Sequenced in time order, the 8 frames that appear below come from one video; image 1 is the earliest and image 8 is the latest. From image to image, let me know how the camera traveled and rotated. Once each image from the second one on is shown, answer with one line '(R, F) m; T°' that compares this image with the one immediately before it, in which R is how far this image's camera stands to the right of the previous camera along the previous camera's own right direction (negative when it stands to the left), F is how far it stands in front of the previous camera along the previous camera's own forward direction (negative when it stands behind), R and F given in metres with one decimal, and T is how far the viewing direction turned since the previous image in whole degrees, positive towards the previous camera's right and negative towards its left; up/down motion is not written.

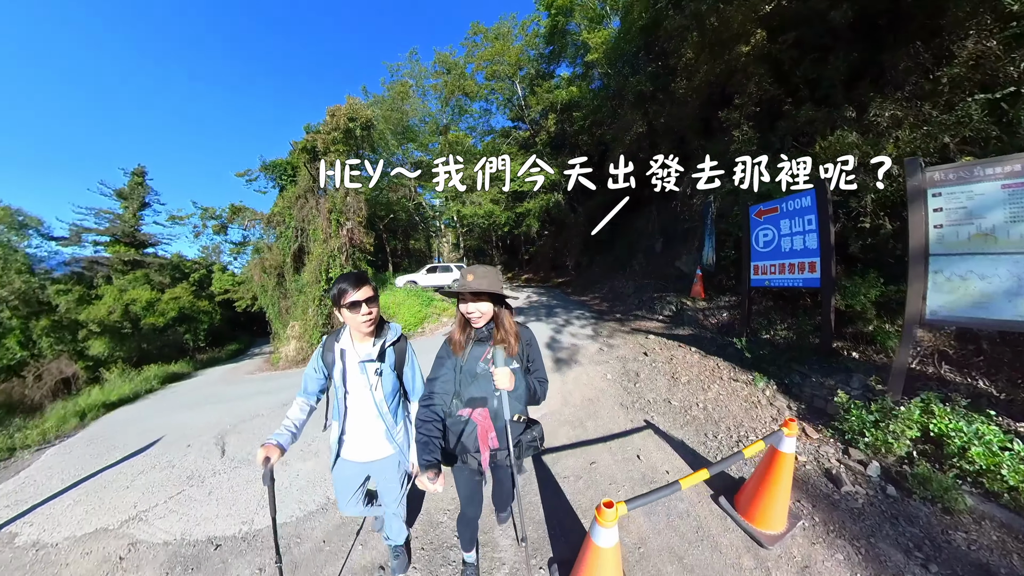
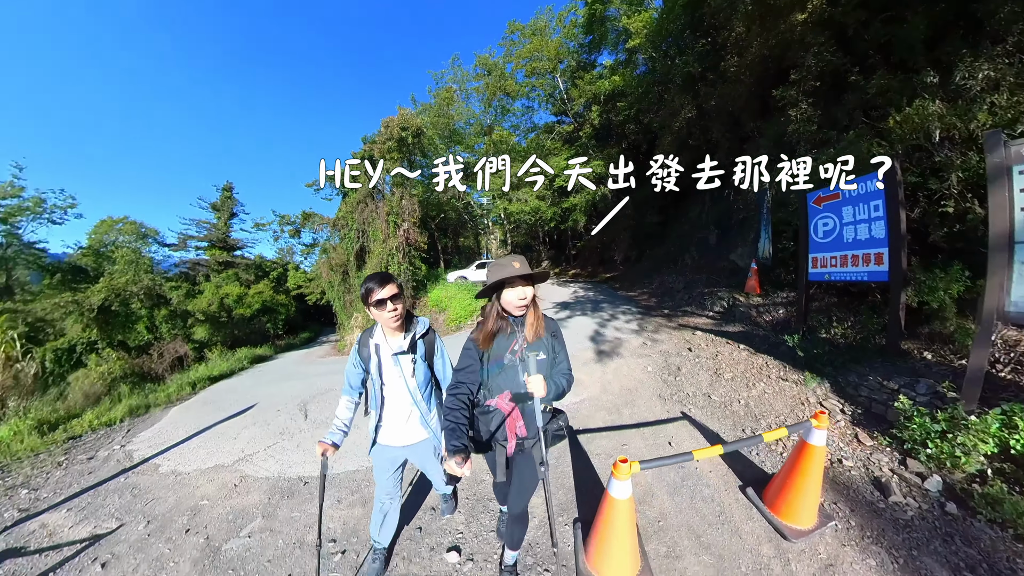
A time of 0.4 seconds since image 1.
(+0.1, -0.2) m; -8°
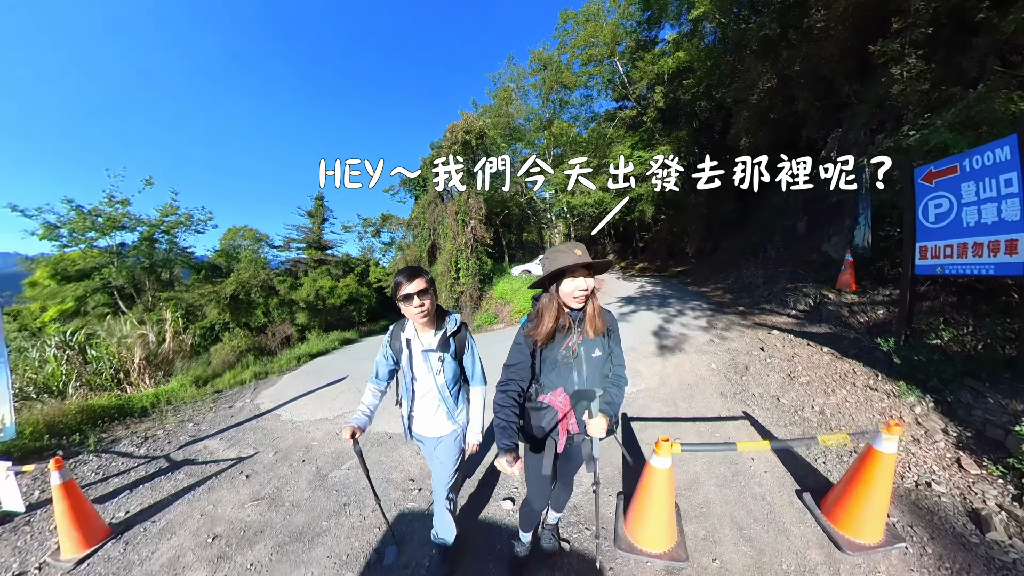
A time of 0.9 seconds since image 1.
(+0.1, -0.2) m; -10°
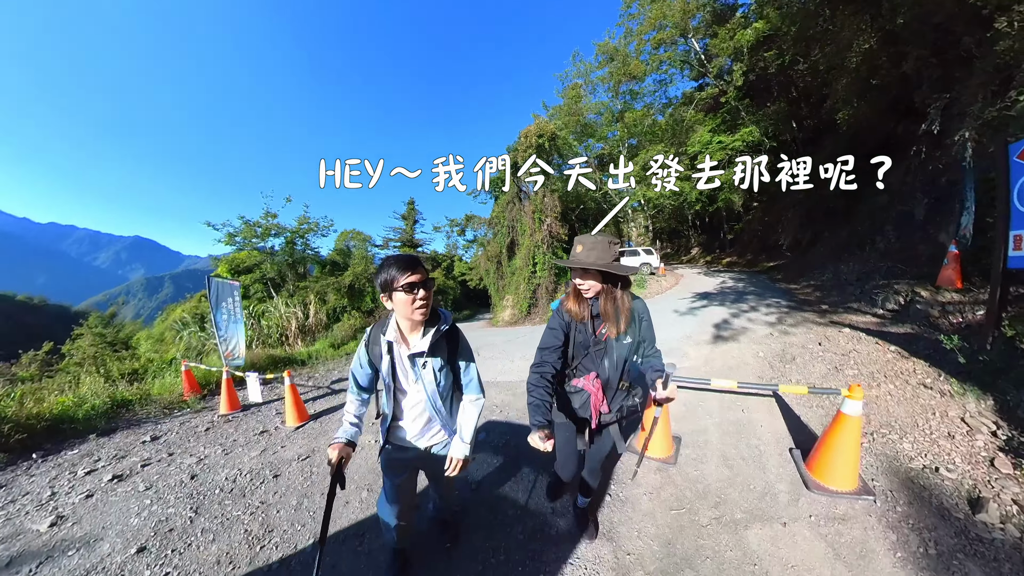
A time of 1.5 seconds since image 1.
(+0.2, -0.8) m; -12°
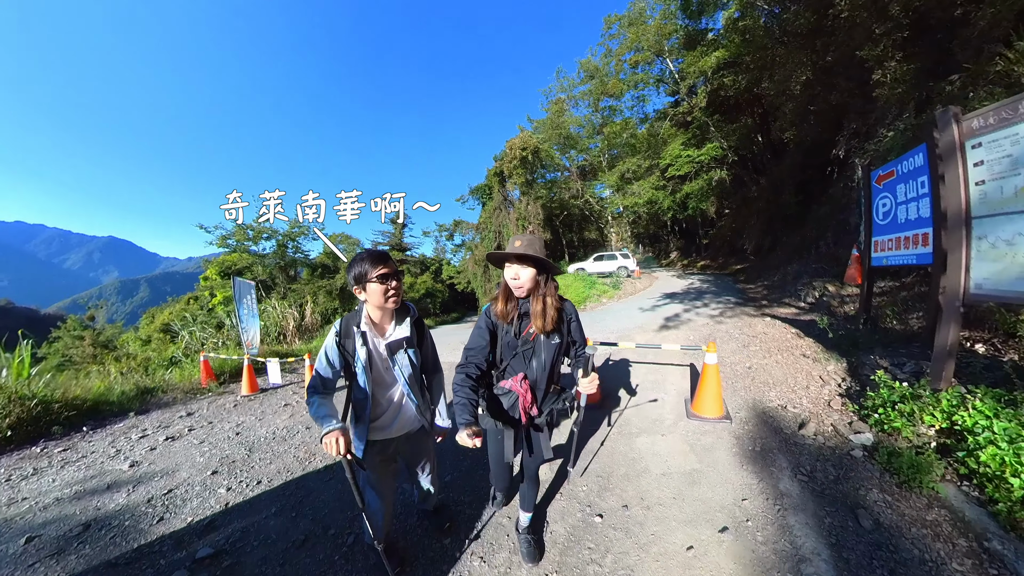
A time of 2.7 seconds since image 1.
(+0.1, -1.0) m; +2°
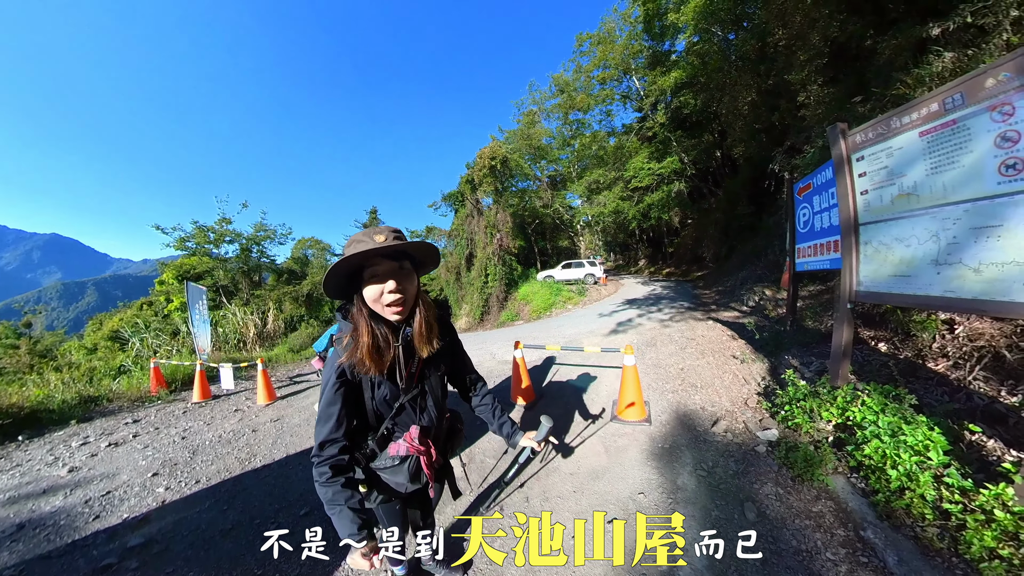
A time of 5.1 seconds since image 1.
(+0.3, -0.1) m; +4°
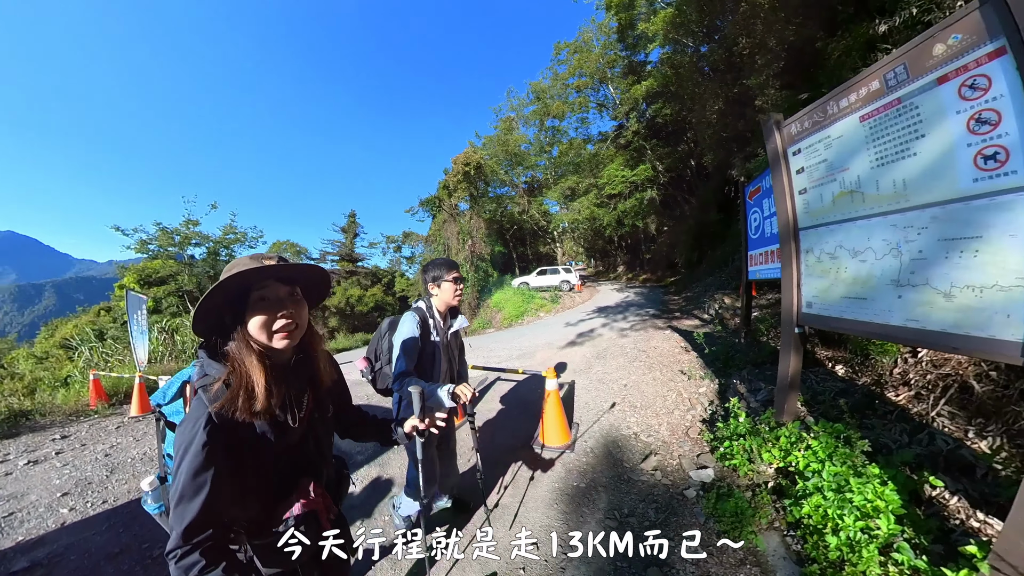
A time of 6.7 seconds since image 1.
(+0.4, +0.2) m; +3°
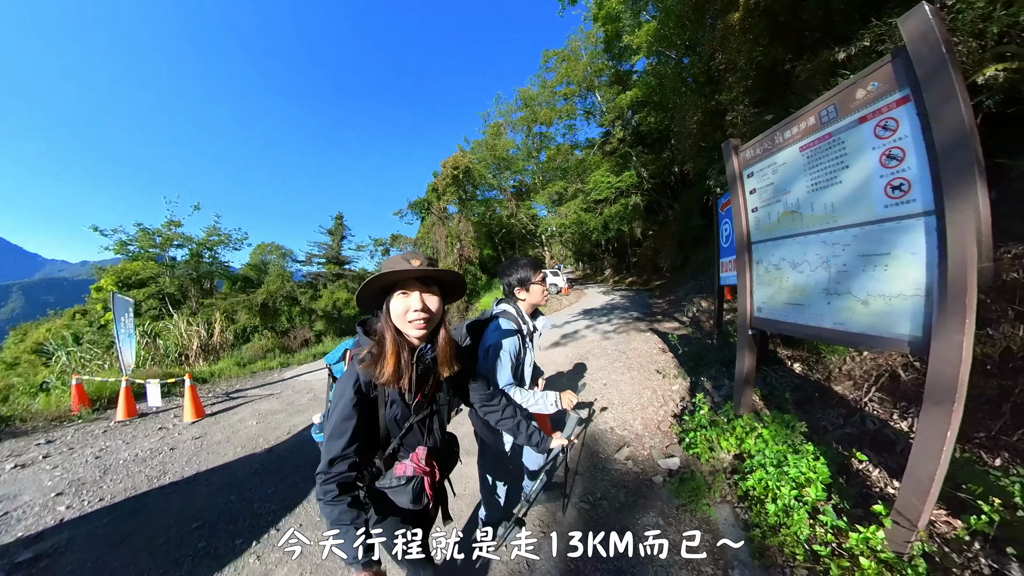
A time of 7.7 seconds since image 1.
(0.0, -0.2) m; +2°
